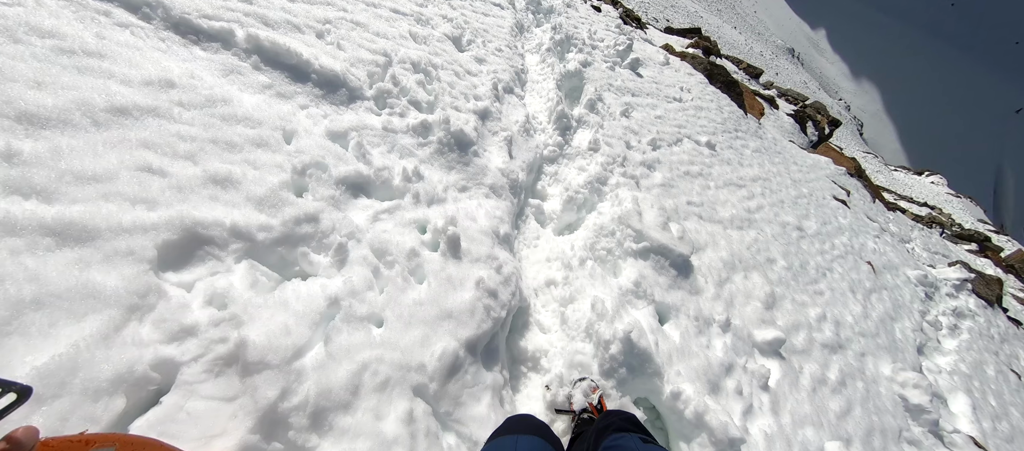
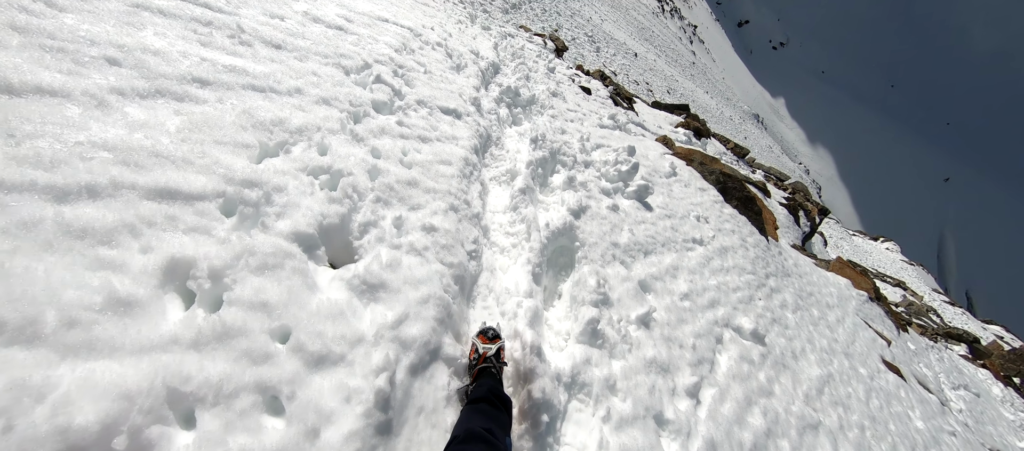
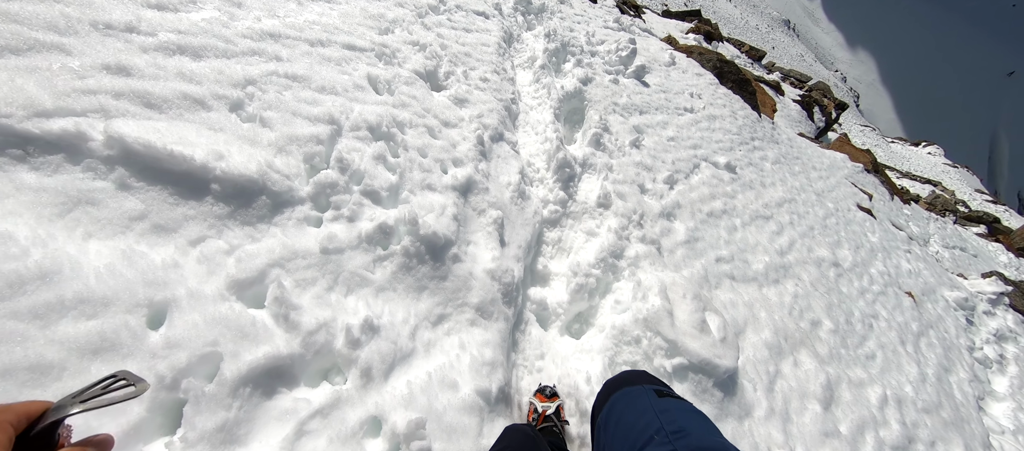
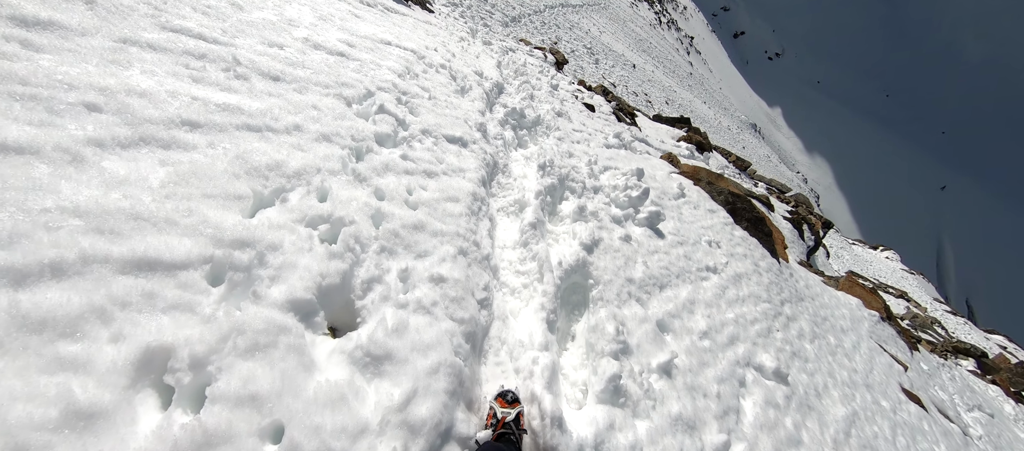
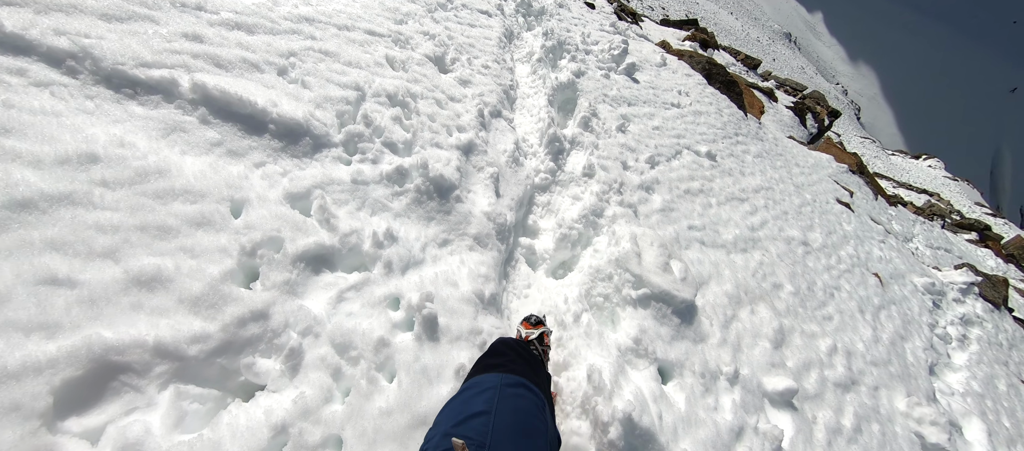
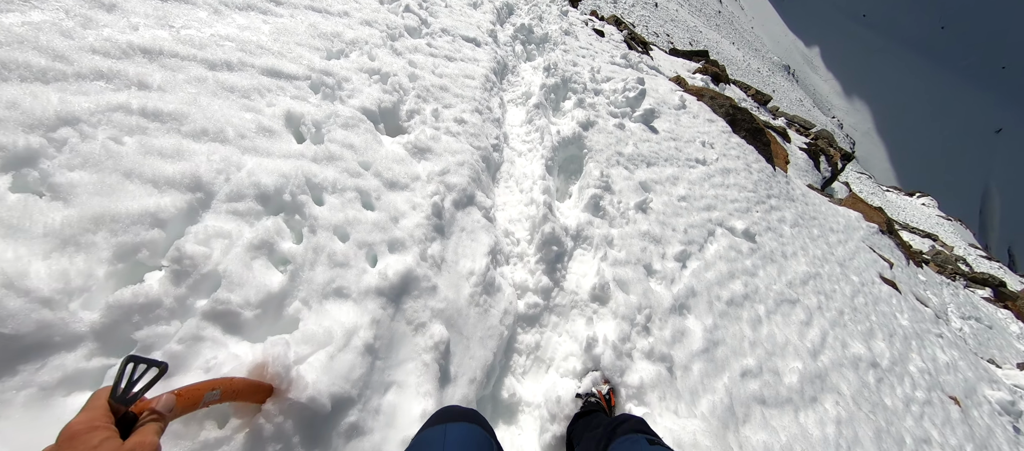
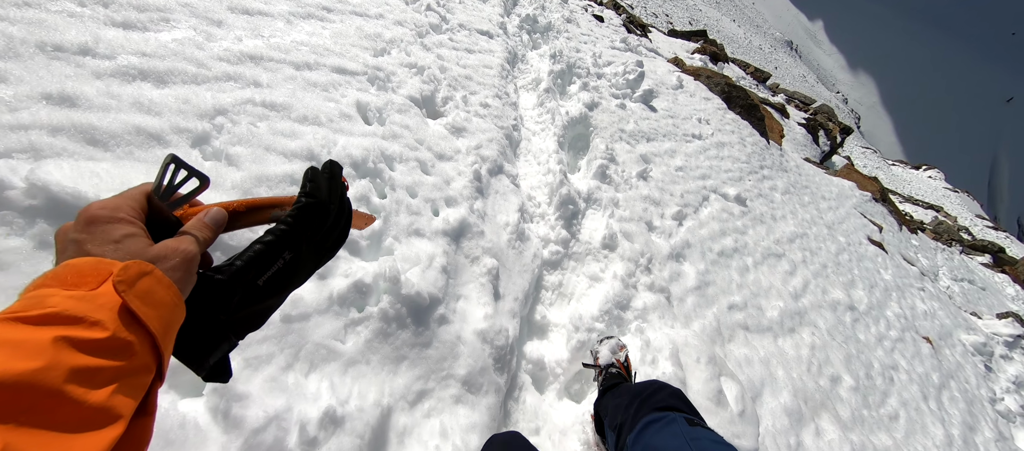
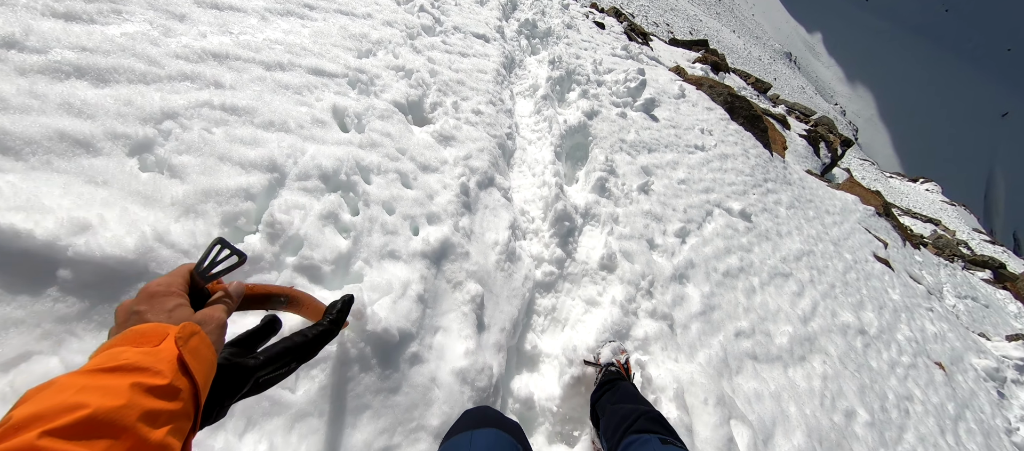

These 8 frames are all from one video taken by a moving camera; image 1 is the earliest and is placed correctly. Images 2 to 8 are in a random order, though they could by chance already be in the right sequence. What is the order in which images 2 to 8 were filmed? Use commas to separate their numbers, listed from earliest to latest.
5, 3, 7, 8, 6, 2, 4
